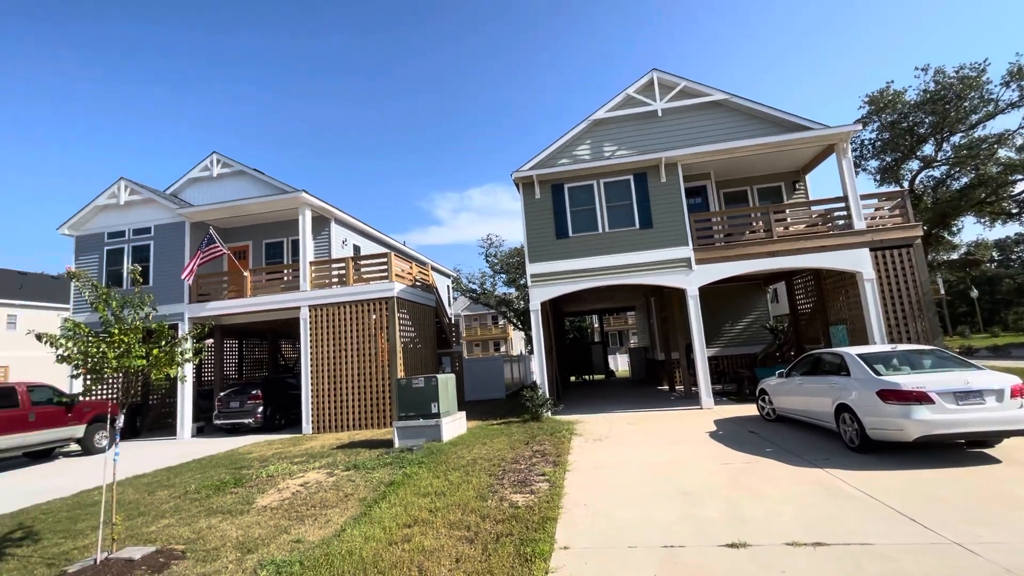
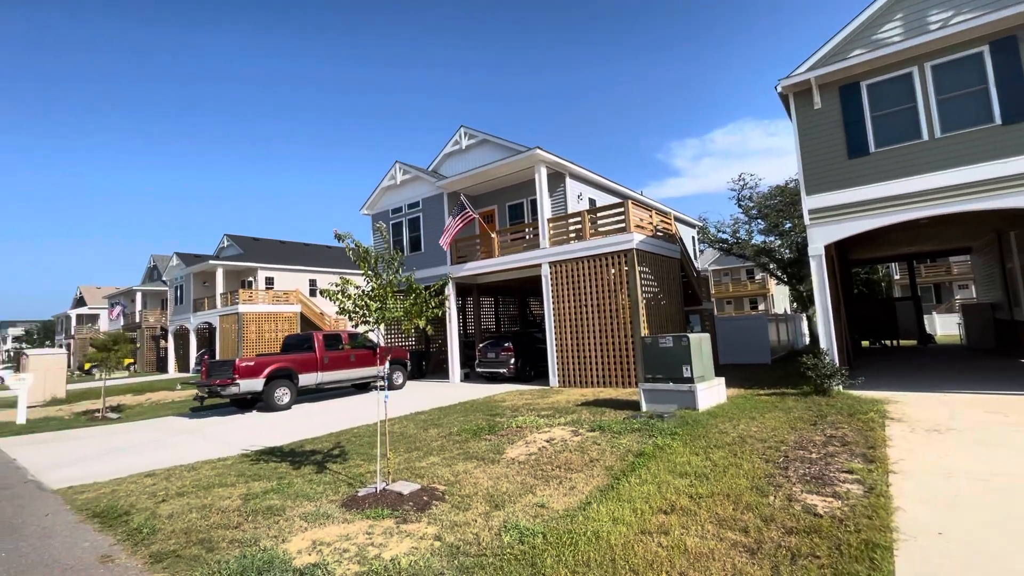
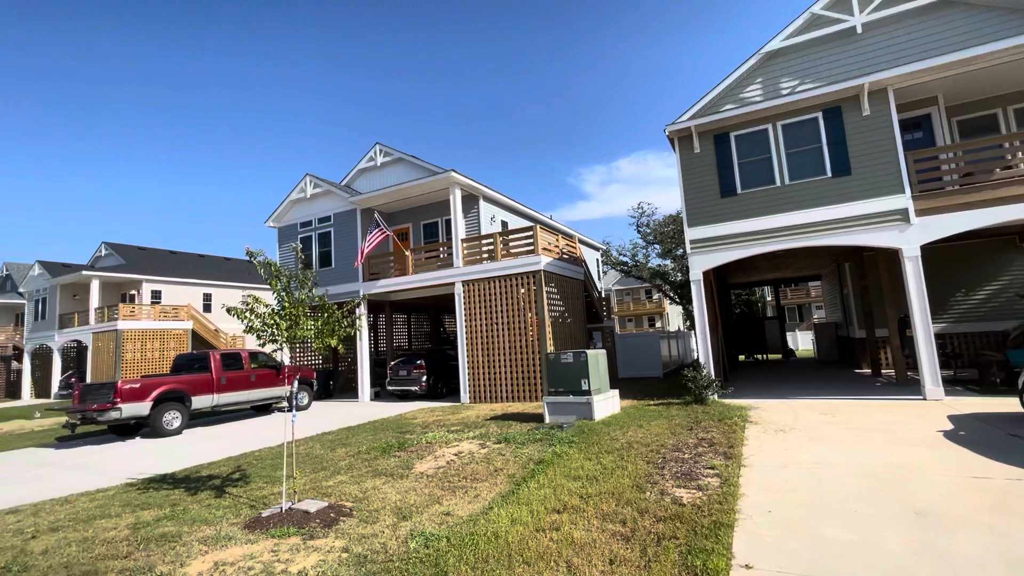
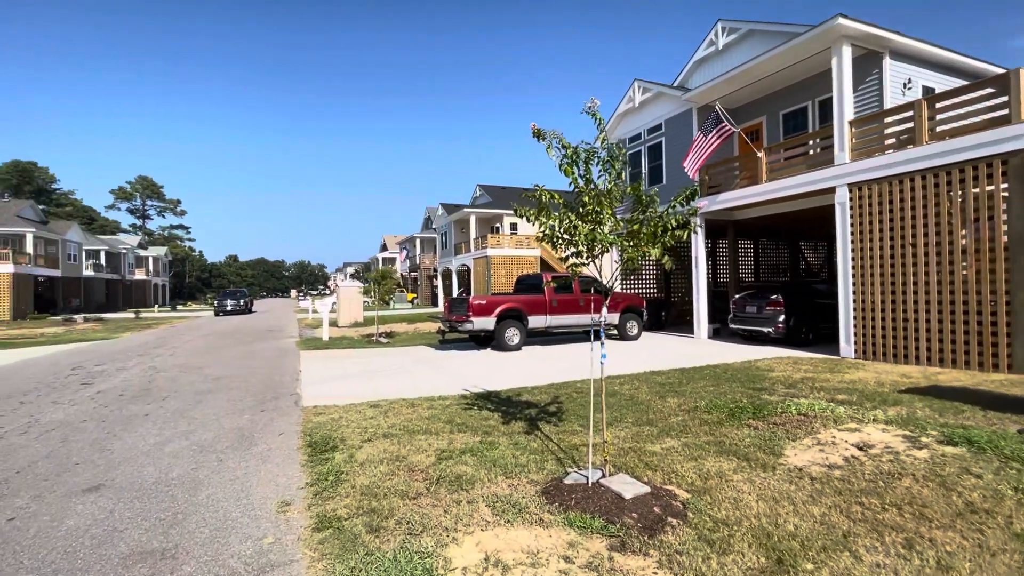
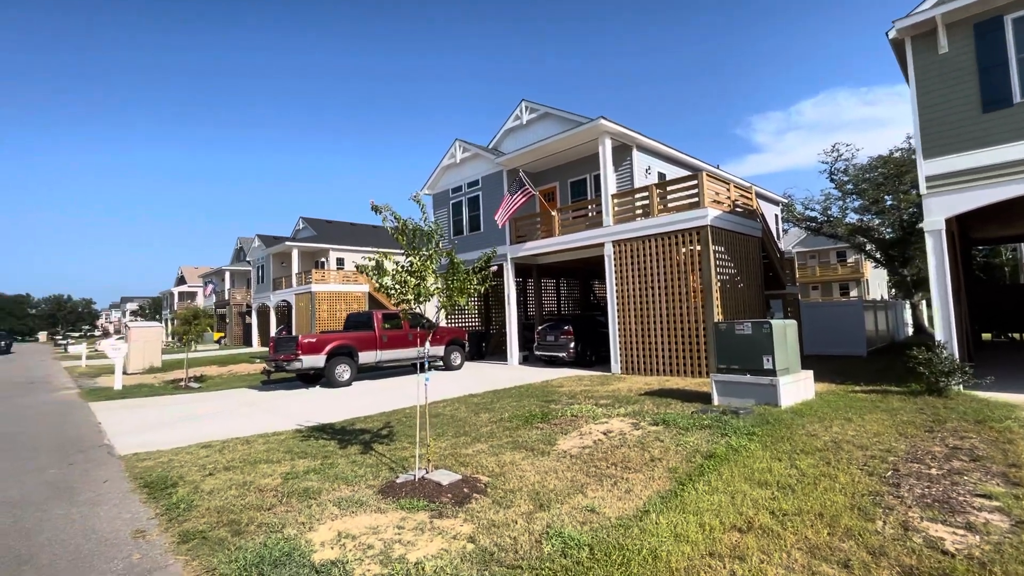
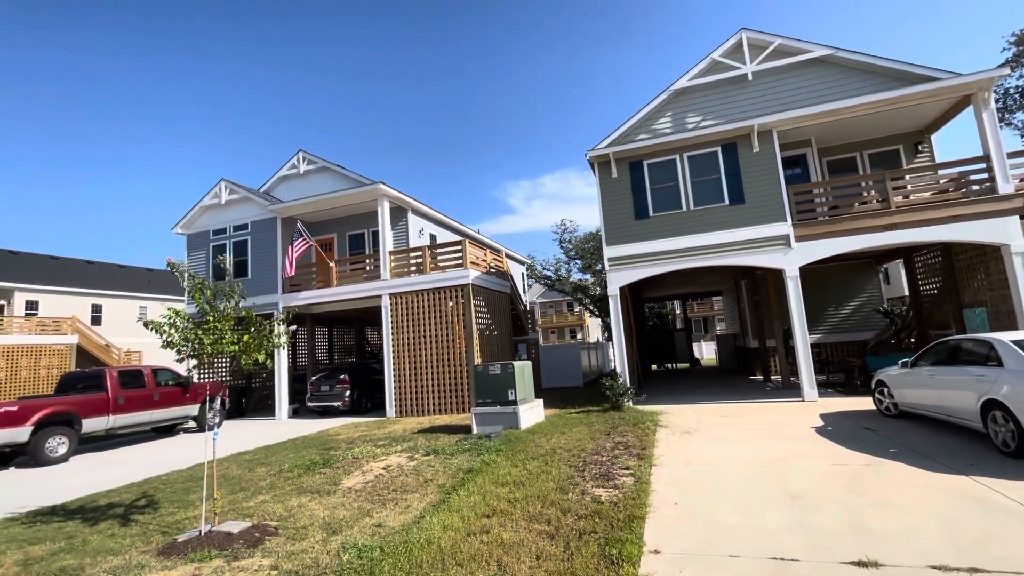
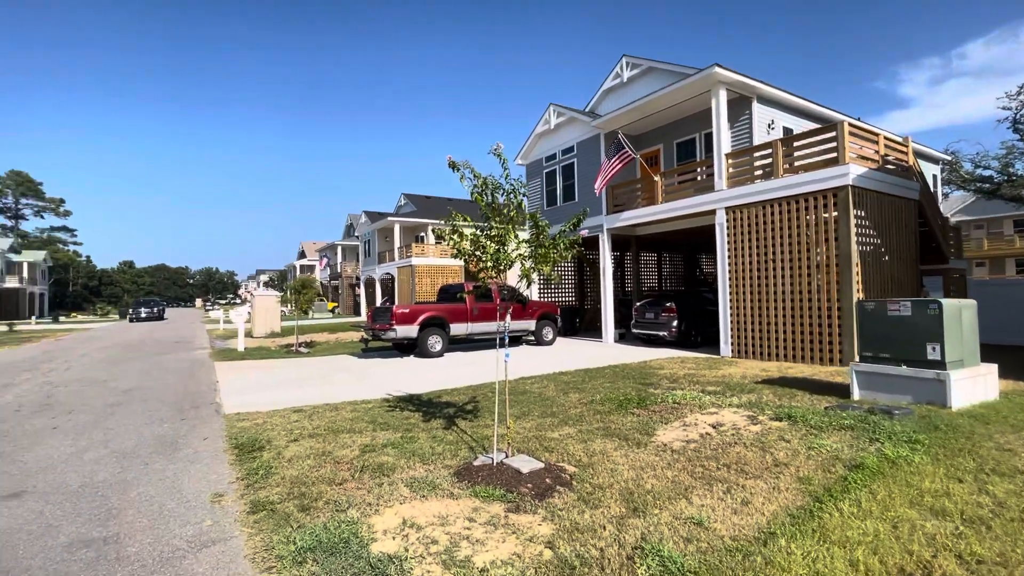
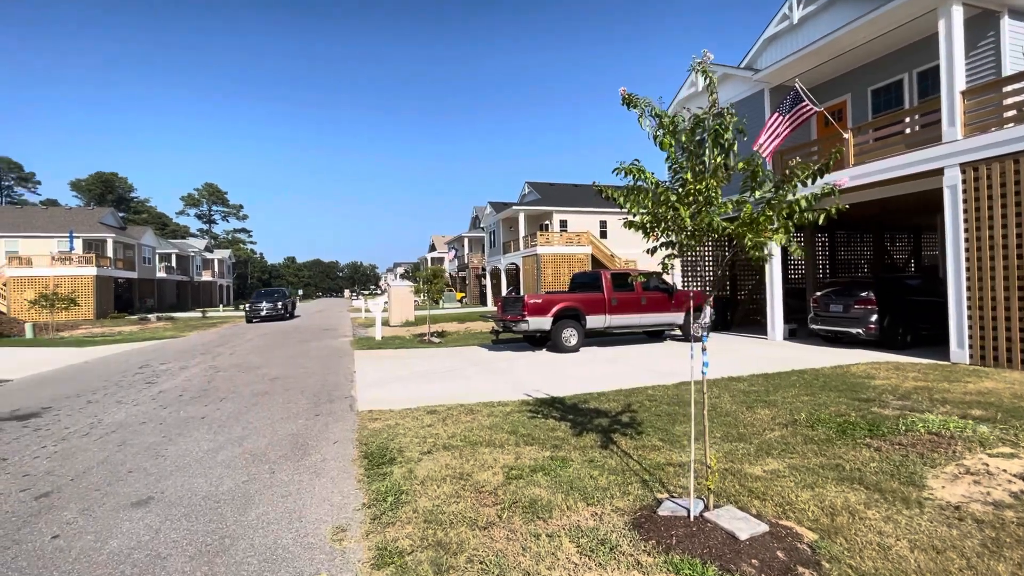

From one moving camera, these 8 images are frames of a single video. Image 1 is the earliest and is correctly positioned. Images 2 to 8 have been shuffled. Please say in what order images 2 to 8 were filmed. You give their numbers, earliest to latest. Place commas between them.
6, 3, 2, 5, 7, 4, 8
